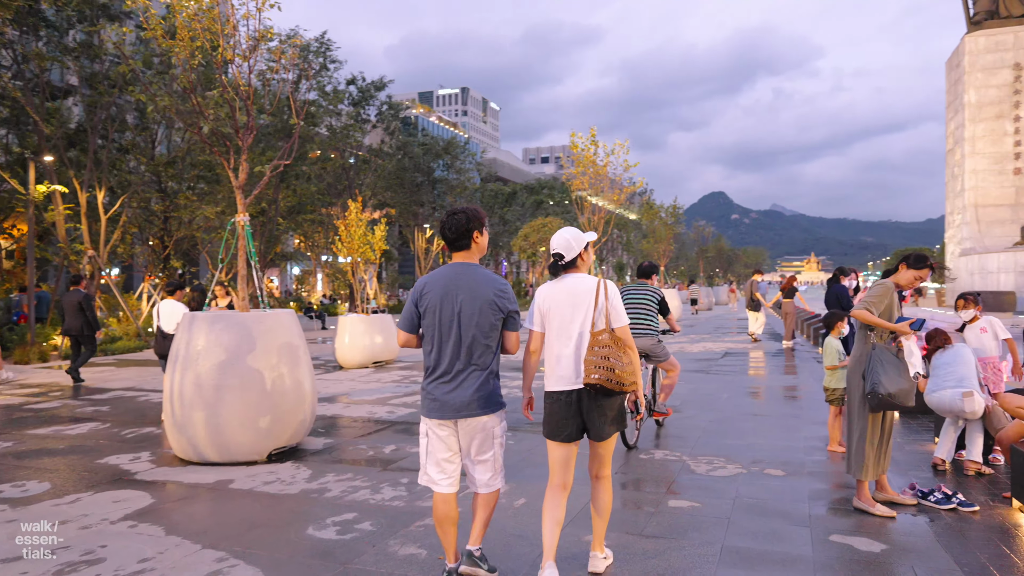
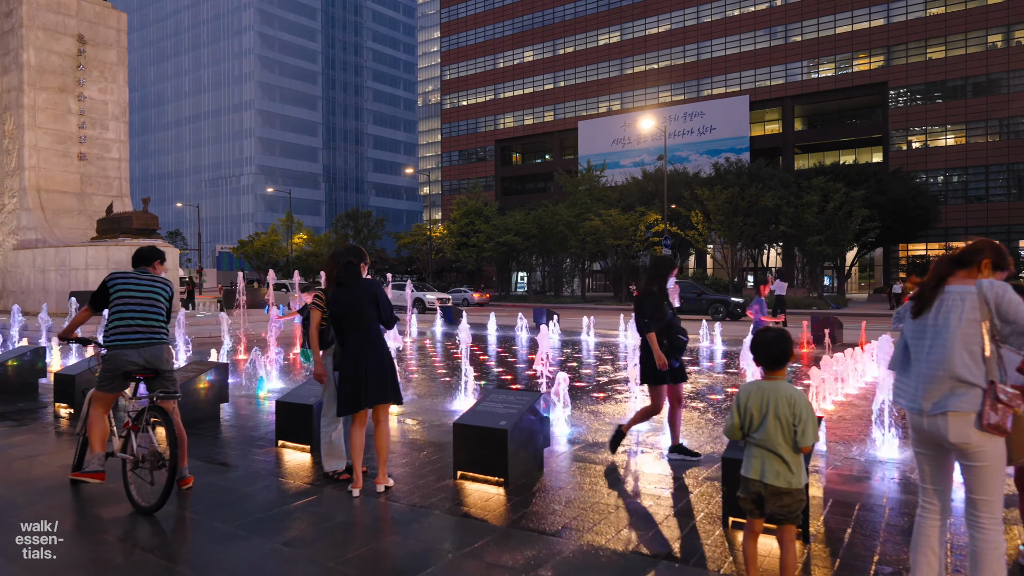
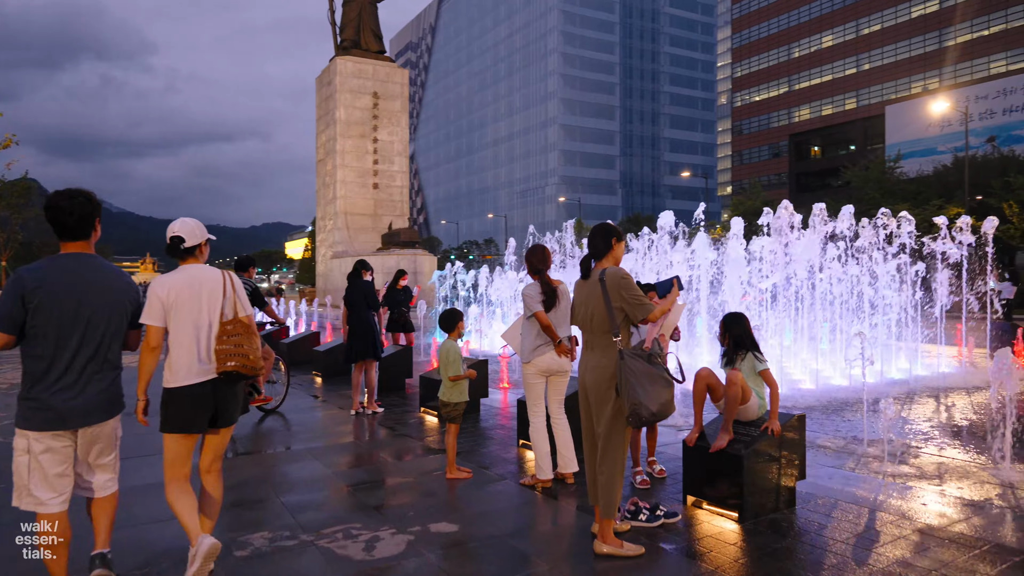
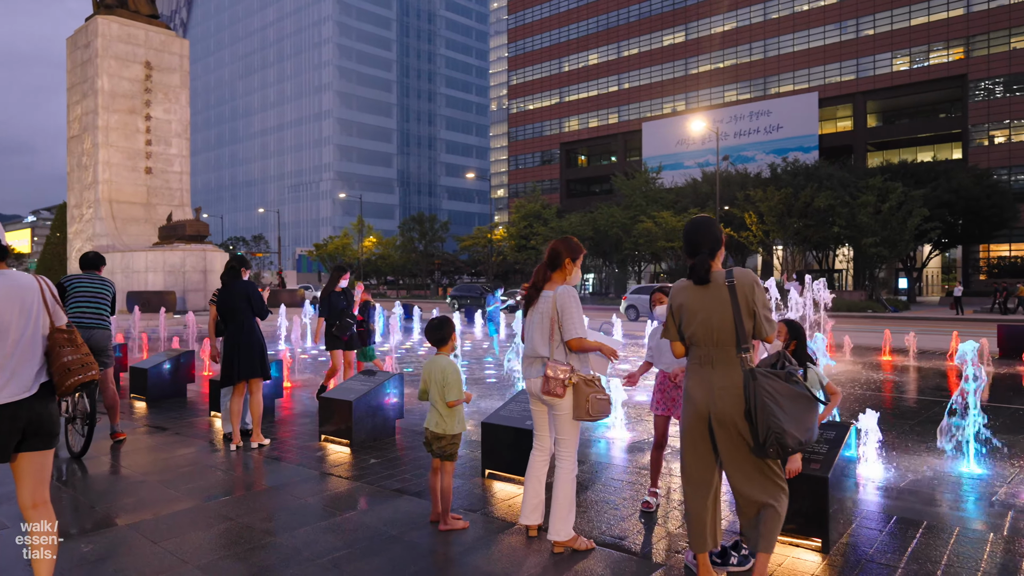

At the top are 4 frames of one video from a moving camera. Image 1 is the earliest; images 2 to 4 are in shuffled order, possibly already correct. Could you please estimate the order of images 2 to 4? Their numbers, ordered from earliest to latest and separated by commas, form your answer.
3, 4, 2
